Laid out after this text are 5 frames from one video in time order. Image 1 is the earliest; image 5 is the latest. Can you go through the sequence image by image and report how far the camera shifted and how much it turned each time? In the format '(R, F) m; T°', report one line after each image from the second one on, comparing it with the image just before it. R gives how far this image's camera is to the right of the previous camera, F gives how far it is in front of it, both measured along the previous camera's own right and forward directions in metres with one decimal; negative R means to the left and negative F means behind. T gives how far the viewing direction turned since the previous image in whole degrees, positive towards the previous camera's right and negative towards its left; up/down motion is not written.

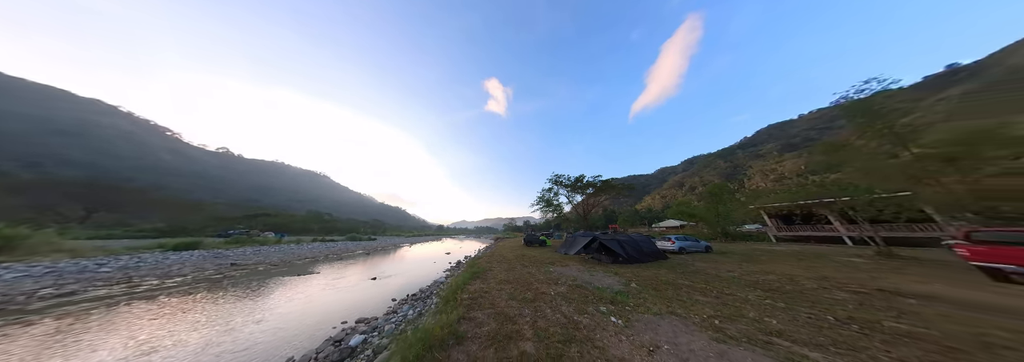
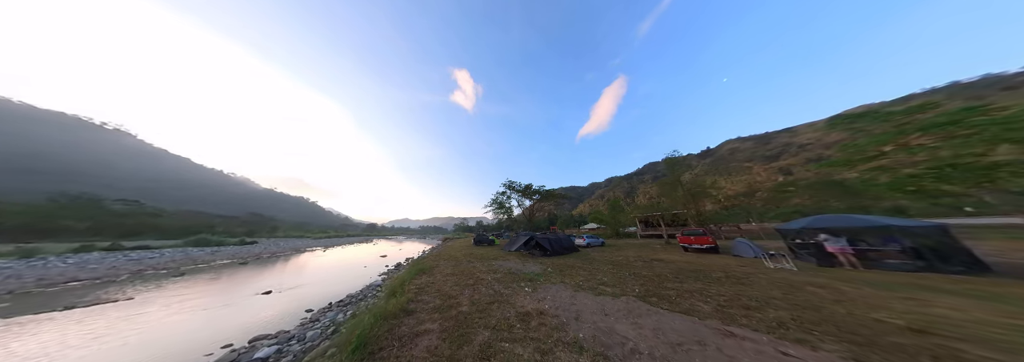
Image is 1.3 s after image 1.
(+0.1, -1.8) m; +15°
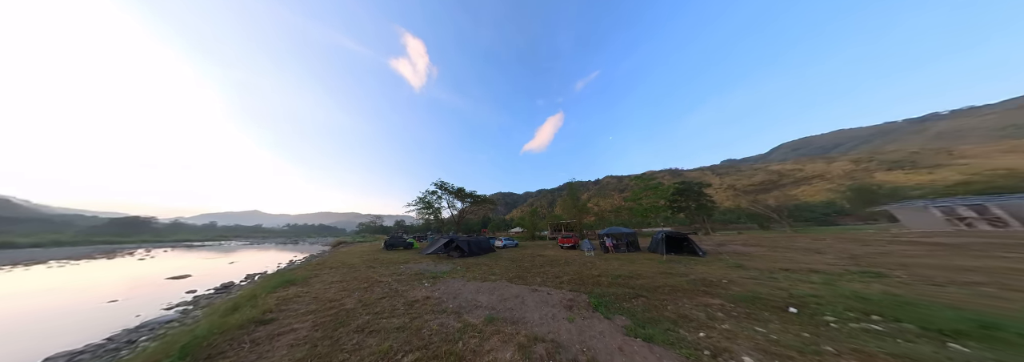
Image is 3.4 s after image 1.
(+0.8, -1.4) m; +21°
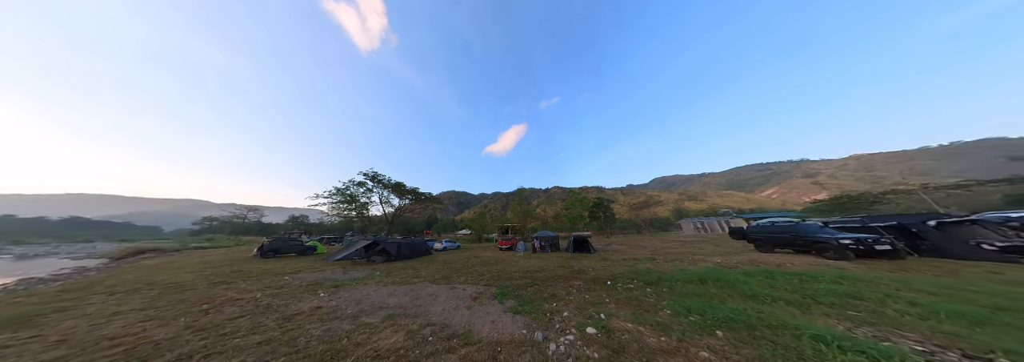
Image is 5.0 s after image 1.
(+0.5, -0.4) m; +16°
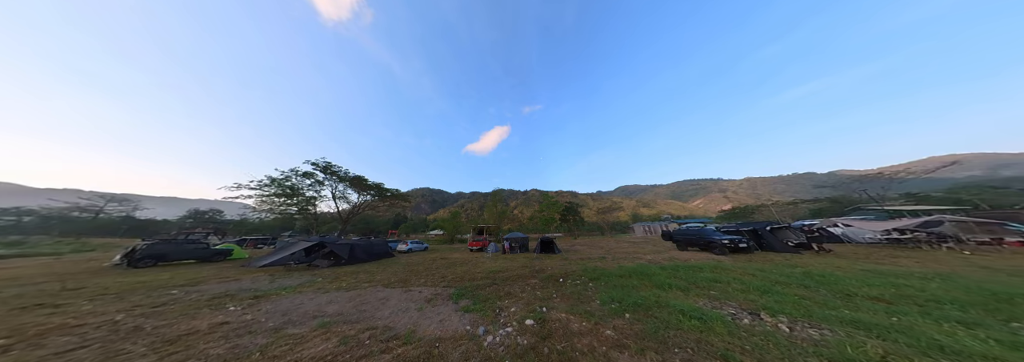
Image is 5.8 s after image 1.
(+0.2, -0.1) m; +8°
